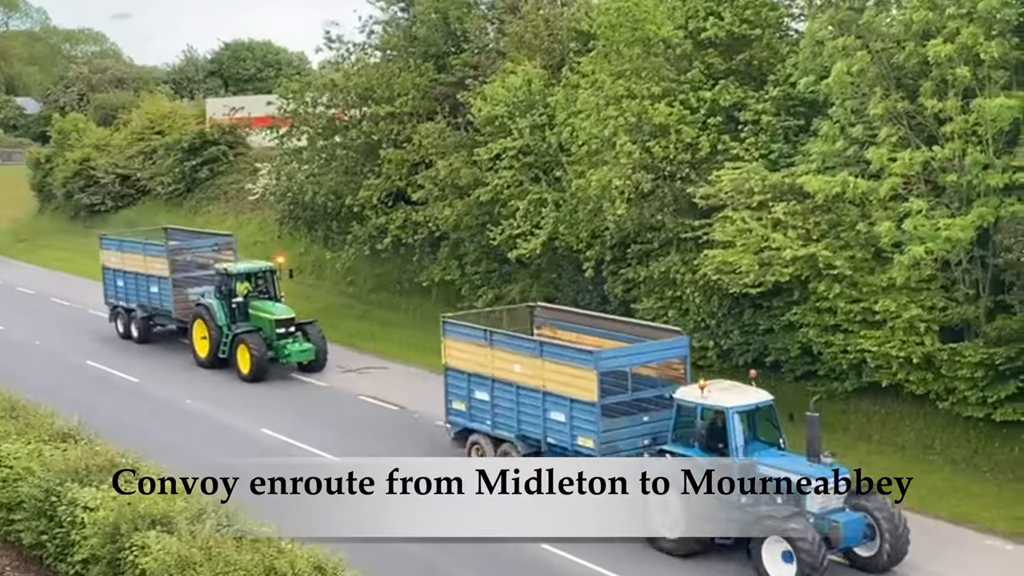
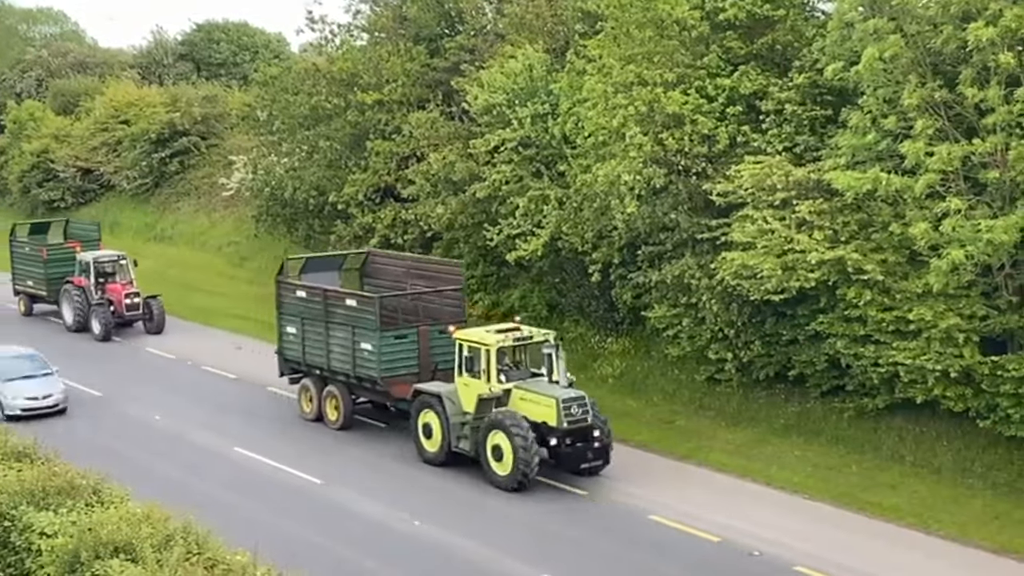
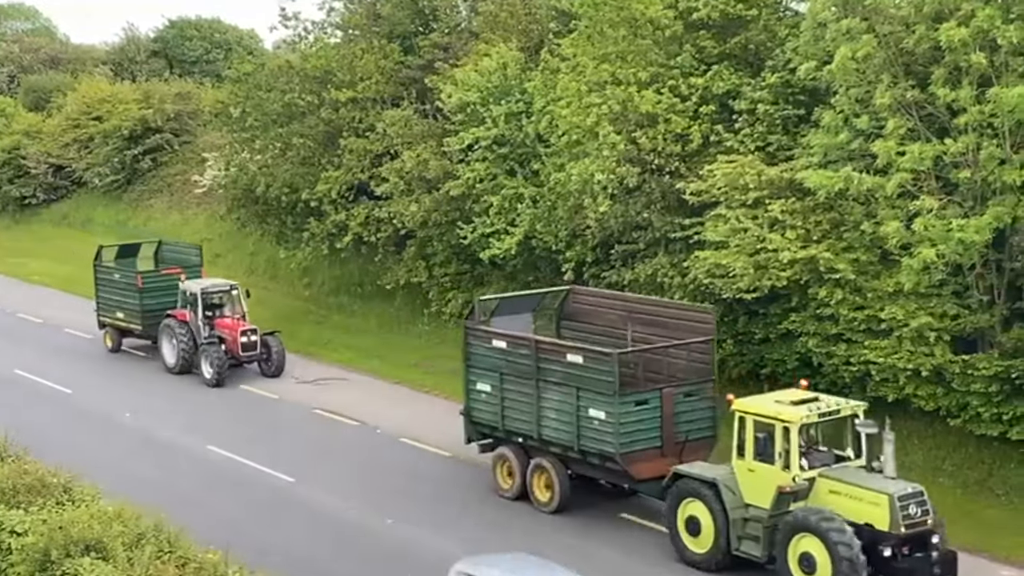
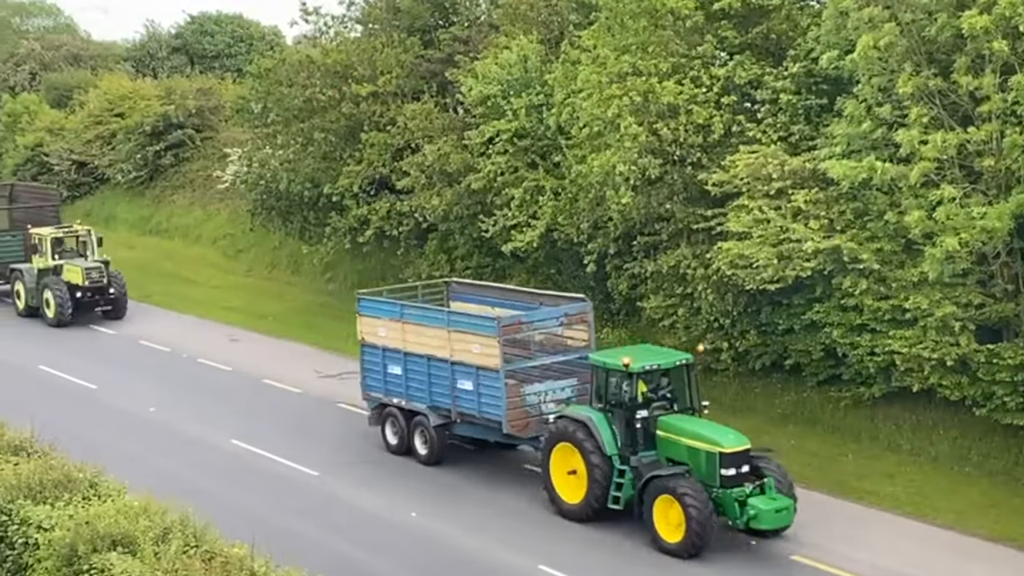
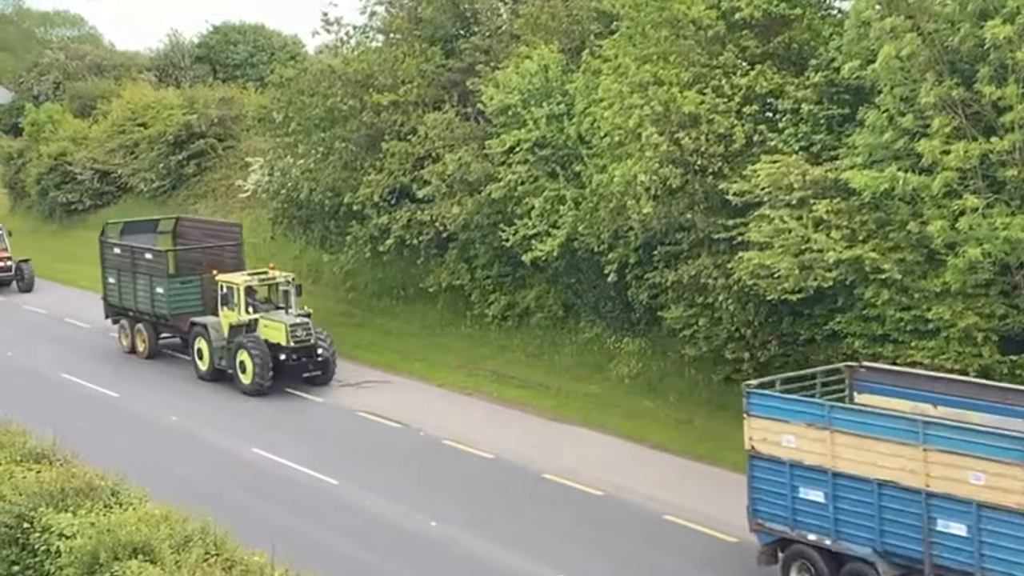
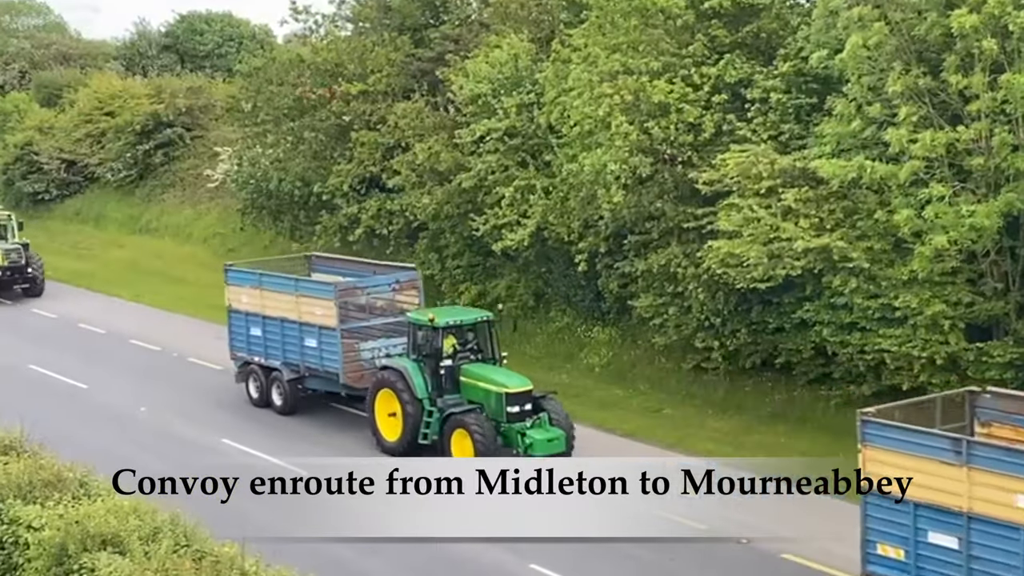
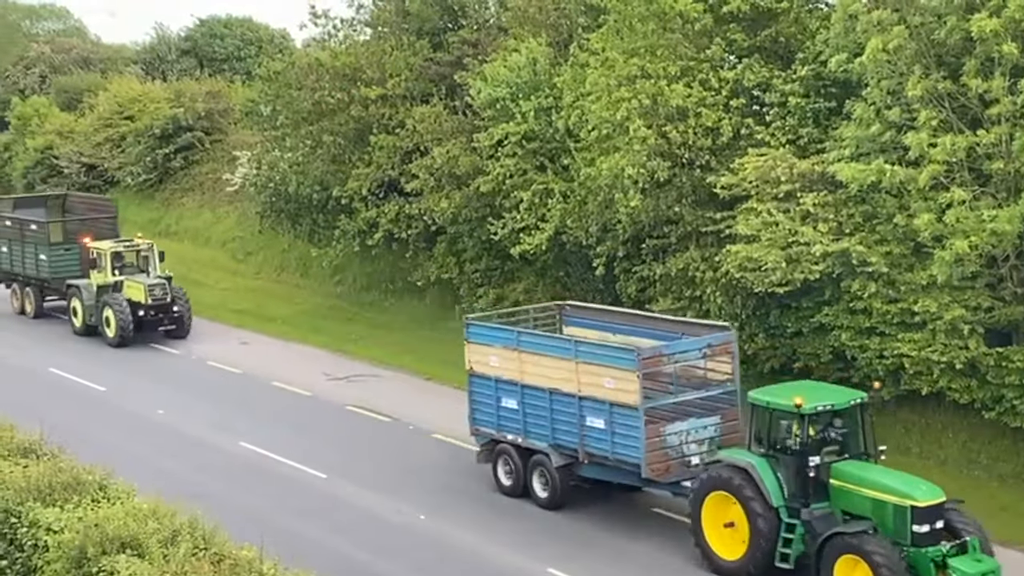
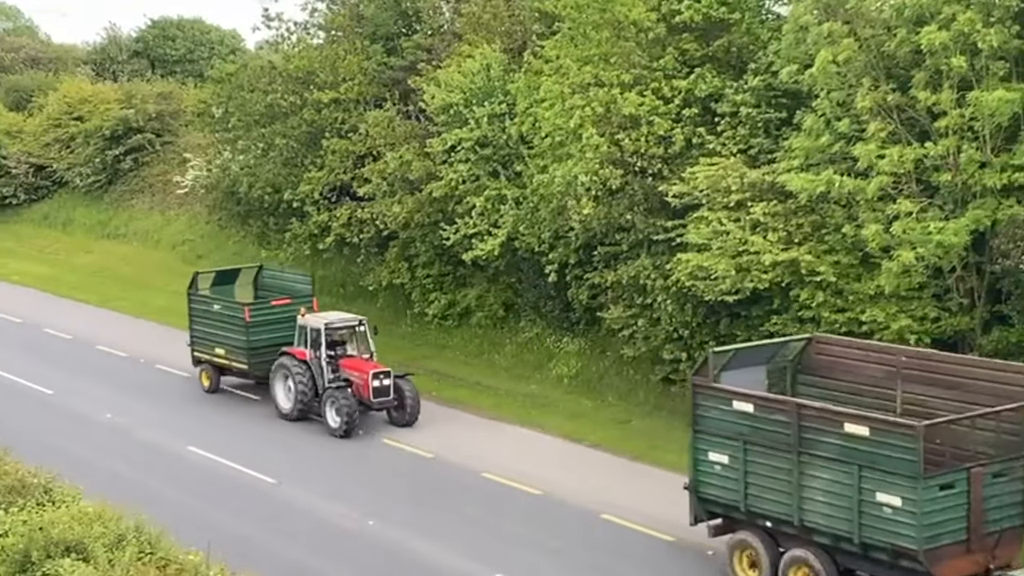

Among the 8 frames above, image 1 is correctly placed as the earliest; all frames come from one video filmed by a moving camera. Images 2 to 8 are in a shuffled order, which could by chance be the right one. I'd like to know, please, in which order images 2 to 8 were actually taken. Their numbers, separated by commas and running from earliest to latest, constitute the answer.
6, 4, 7, 5, 2, 3, 8
